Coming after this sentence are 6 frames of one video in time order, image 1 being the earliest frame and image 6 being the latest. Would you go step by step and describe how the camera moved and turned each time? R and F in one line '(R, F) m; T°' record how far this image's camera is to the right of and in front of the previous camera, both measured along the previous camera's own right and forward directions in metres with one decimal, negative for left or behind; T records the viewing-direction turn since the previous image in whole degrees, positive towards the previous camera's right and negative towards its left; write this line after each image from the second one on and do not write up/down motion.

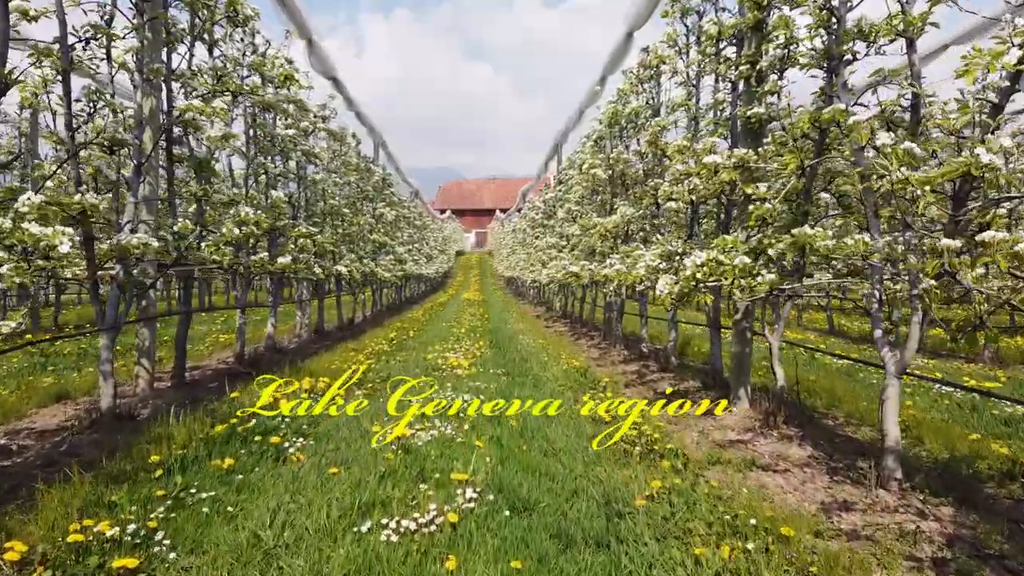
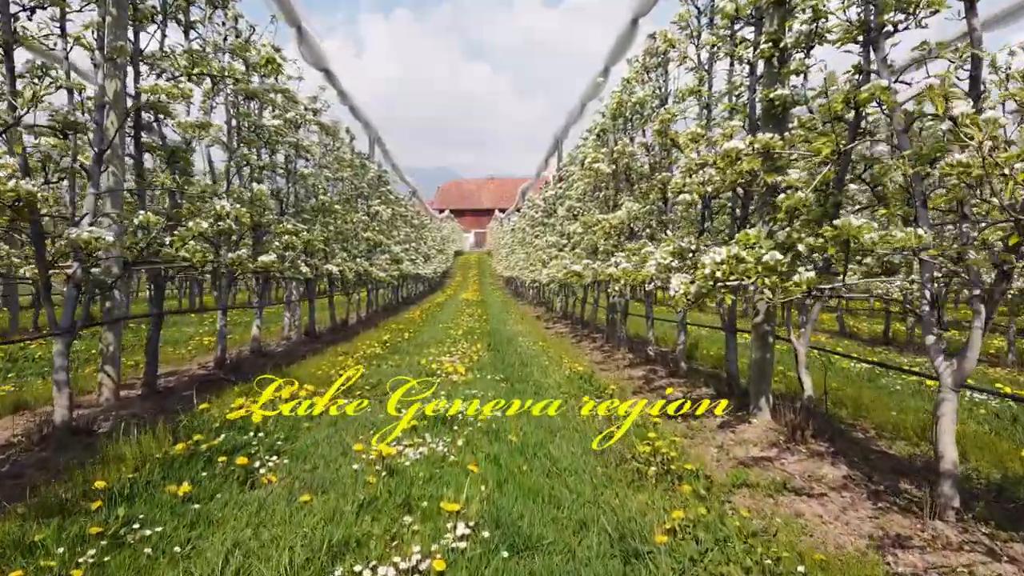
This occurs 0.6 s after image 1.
(0.0, +0.8) m; 0°
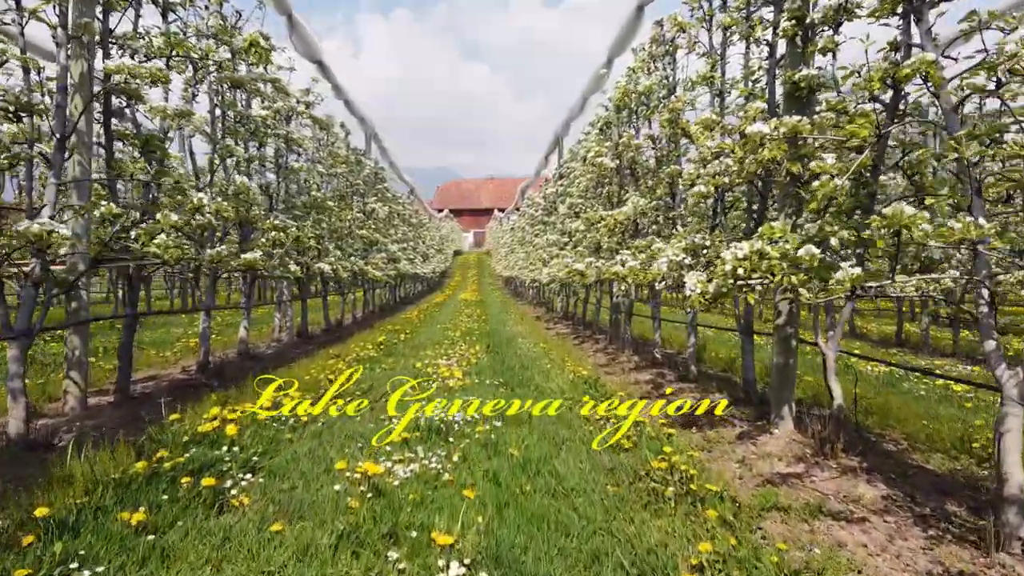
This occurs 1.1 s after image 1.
(0.0, +0.7) m; 0°
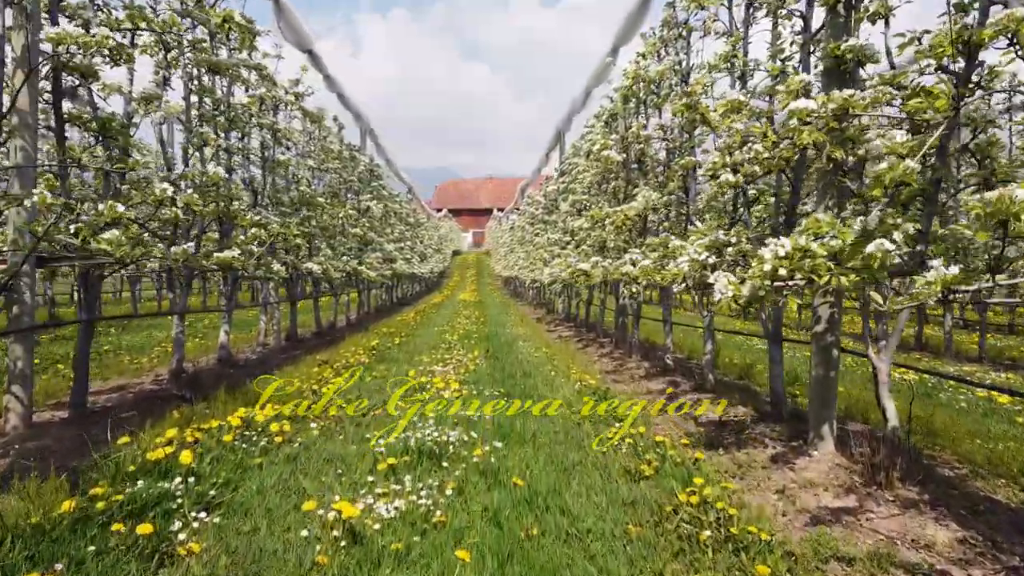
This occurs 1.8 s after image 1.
(0.0, +1.0) m; 0°
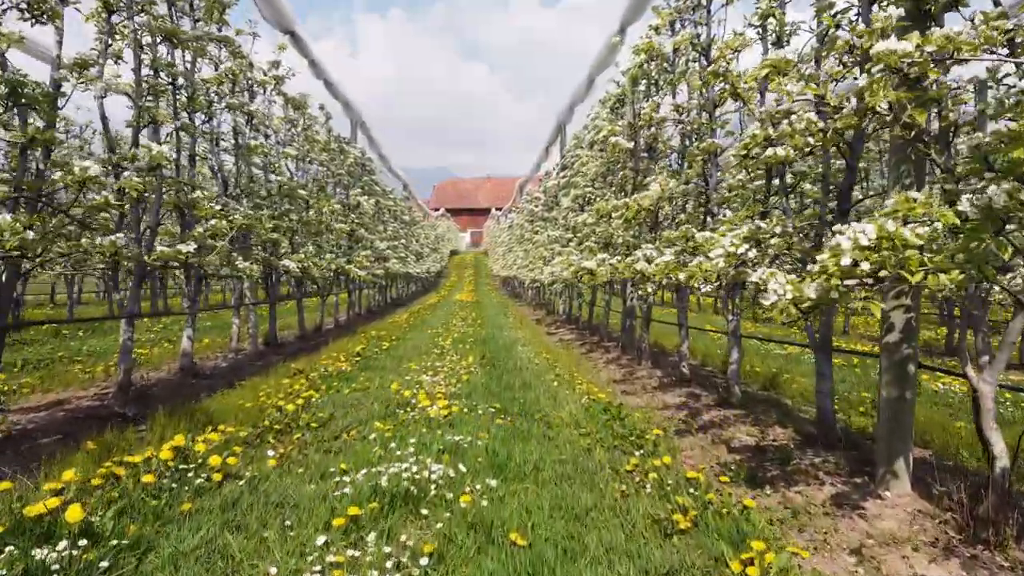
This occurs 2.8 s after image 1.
(0.0, +1.4) m; 0°
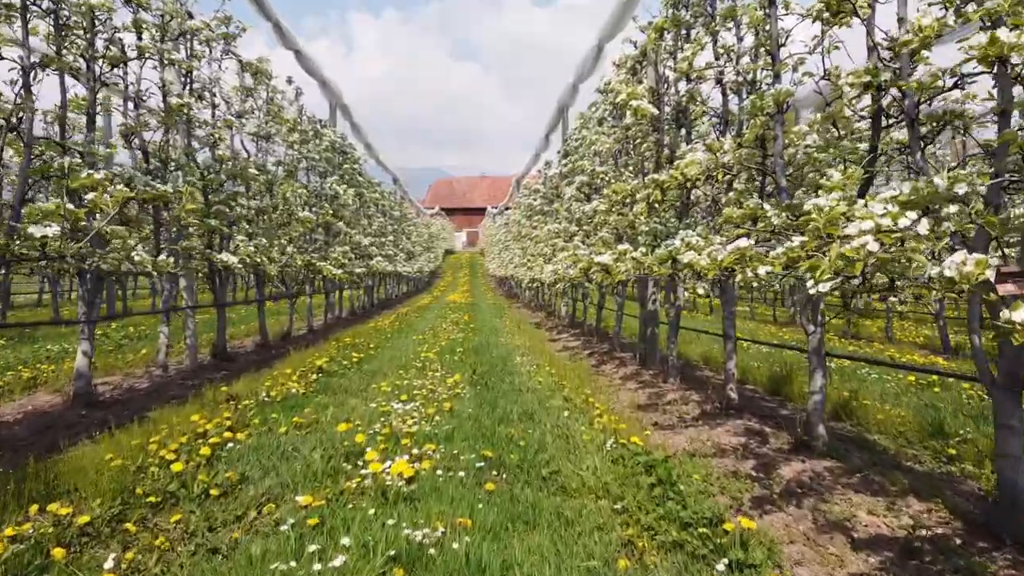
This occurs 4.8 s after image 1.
(0.0, +2.8) m; 0°
